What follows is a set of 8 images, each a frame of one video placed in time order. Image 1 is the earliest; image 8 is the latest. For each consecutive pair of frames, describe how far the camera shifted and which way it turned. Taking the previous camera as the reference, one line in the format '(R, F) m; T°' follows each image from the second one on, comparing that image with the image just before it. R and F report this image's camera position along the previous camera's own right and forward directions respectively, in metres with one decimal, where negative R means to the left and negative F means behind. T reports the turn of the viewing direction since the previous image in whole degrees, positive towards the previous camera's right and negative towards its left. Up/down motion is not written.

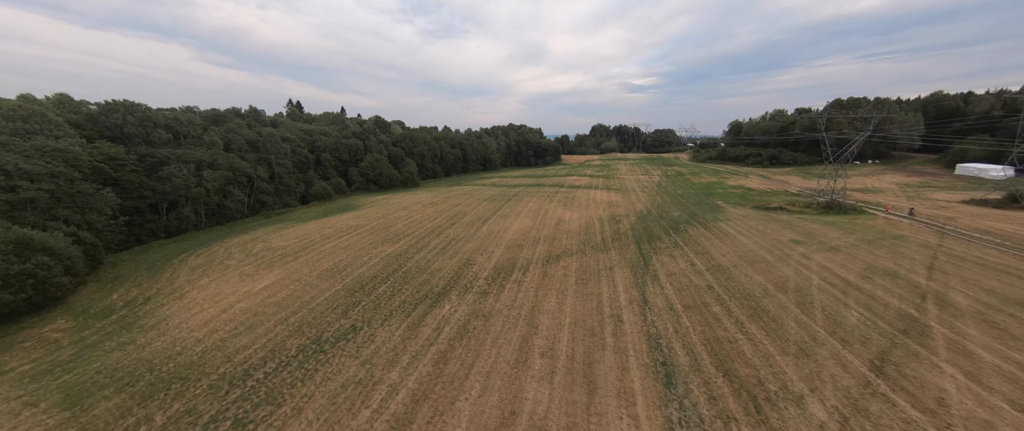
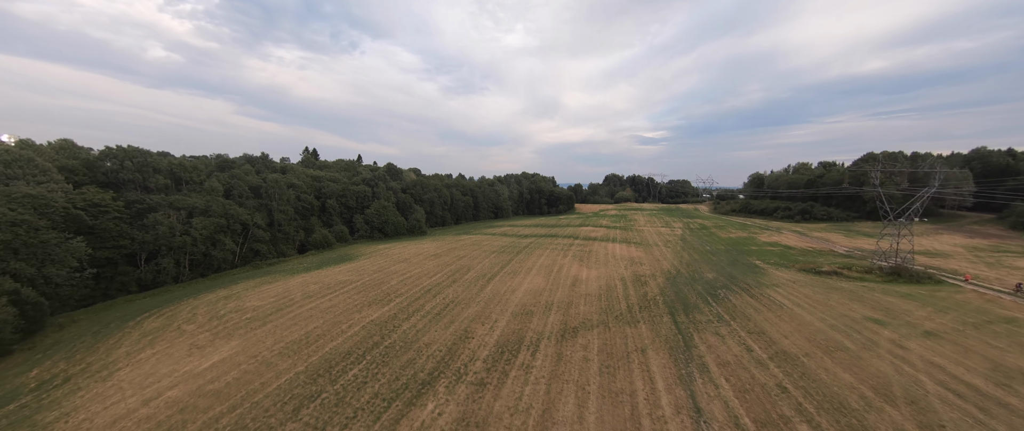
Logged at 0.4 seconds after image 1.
(+0.1, +2.8) m; -2°
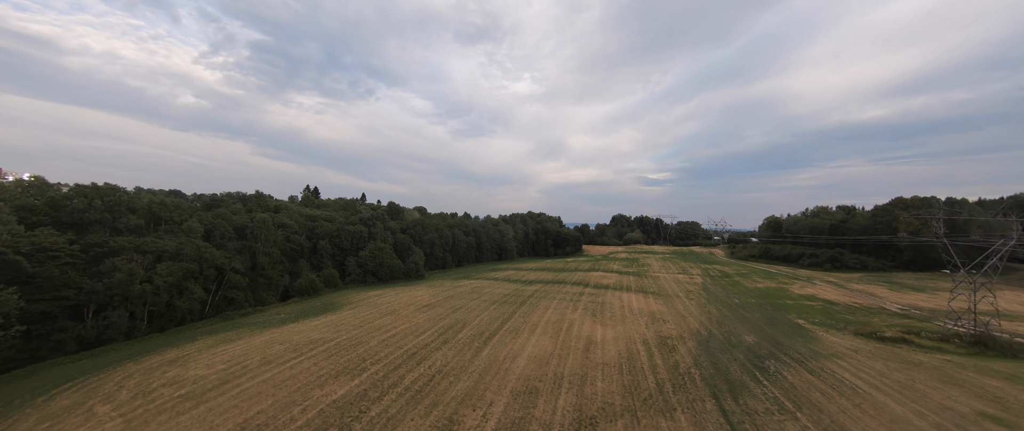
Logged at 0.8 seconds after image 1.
(+0.2, +2.9) m; -1°
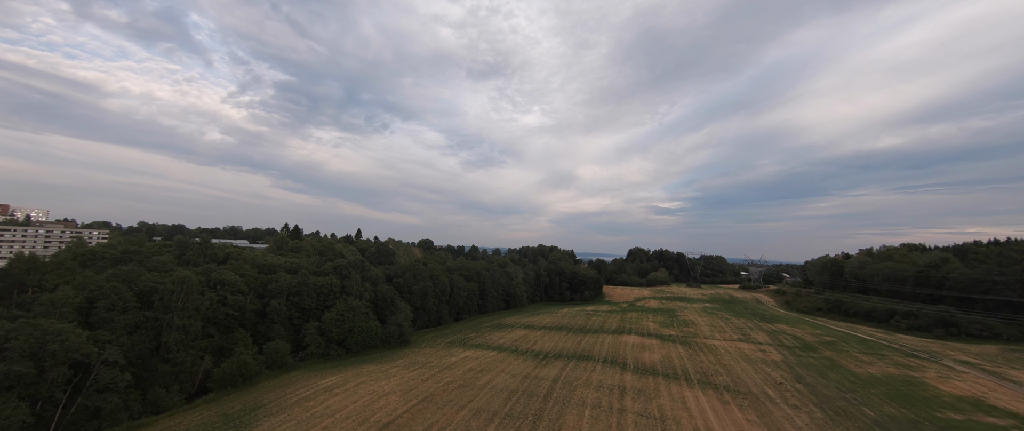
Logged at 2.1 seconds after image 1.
(+0.2, +9.1) m; -2°
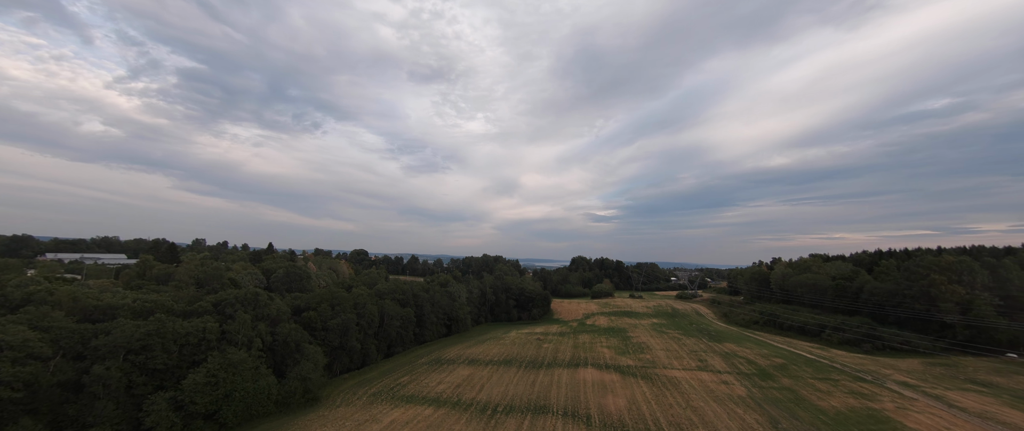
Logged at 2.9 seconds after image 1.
(-0.1, +4.9) m; +9°
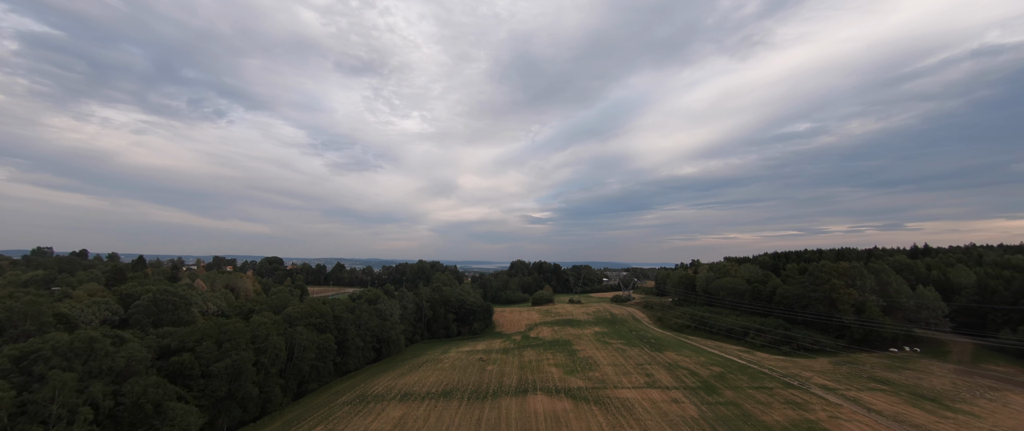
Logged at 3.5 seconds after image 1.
(-0.7, +3.1) m; +10°
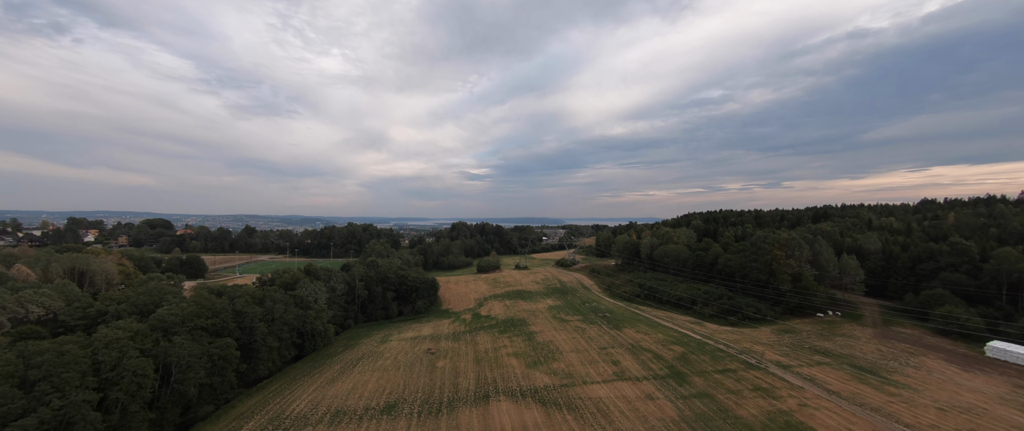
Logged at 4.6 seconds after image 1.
(-1.8, +6.4) m; +10°
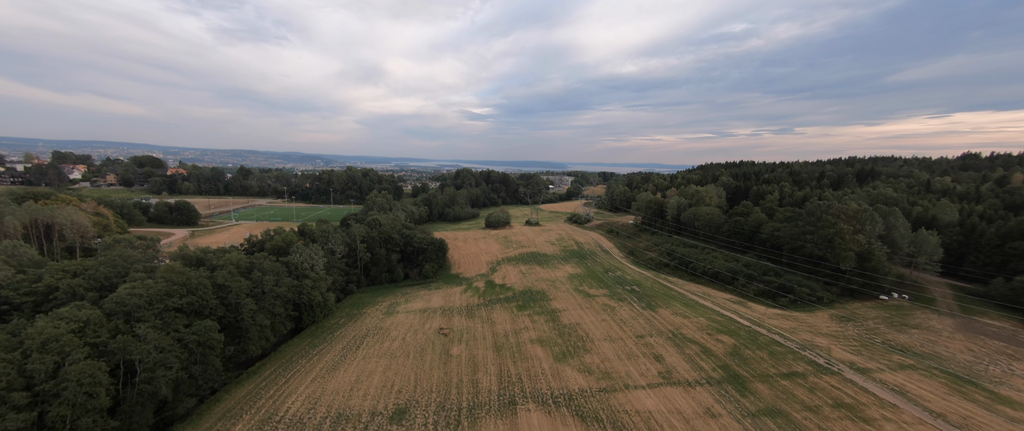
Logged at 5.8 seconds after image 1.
(-2.2, +7.1) m; -1°
